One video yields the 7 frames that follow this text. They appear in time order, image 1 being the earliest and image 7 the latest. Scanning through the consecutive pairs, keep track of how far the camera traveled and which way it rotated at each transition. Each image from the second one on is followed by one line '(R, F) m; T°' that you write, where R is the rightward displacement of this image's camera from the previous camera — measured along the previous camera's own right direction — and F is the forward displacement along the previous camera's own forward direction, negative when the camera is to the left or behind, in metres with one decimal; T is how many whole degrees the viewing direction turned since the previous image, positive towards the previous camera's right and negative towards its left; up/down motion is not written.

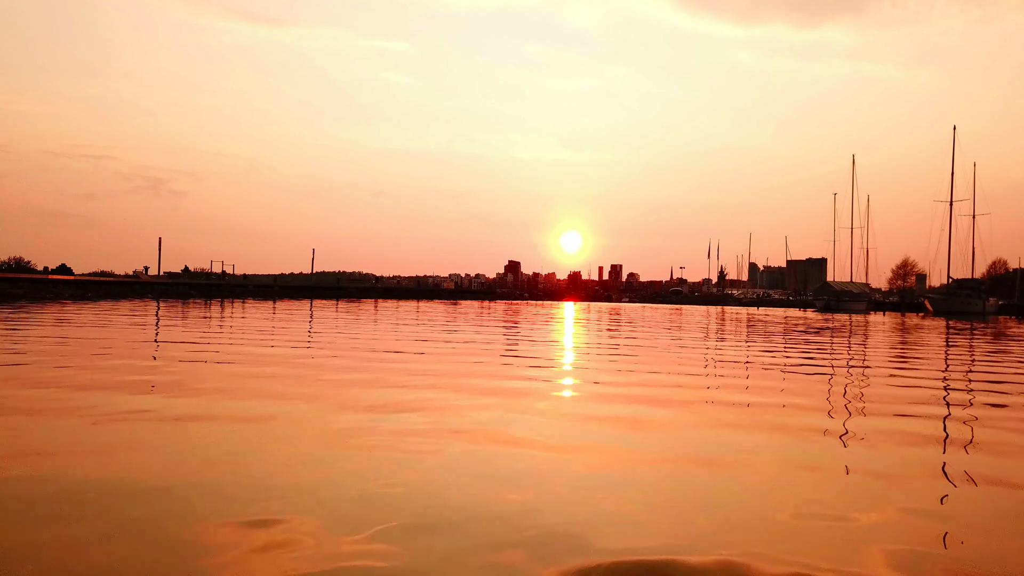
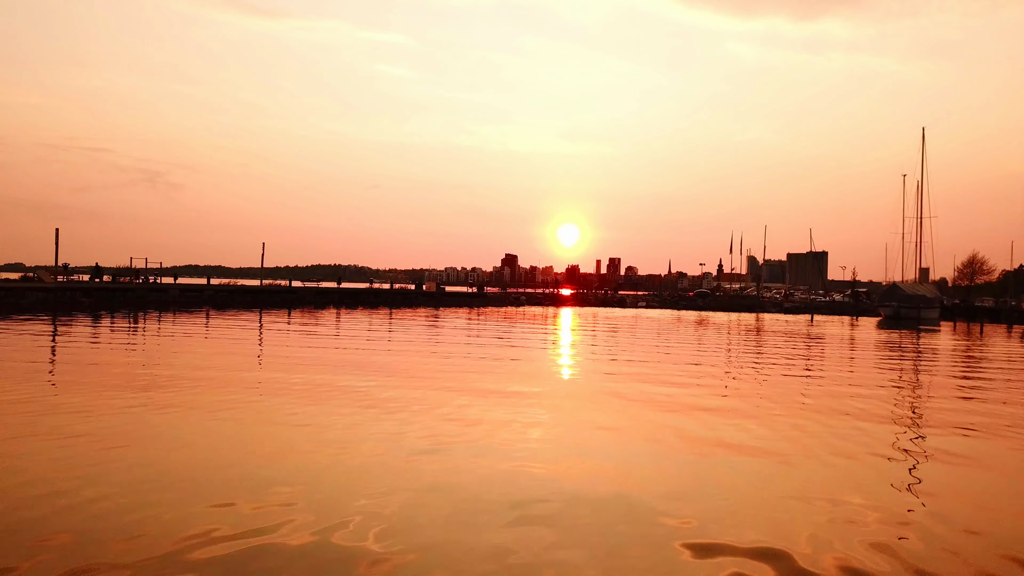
(+0.1, +4.5) m; 0°
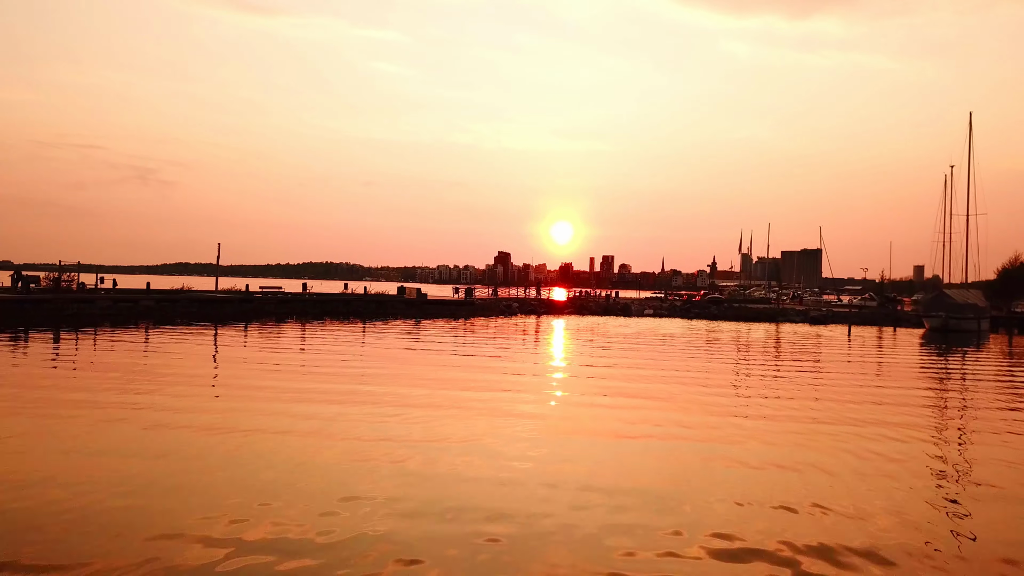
(+0.1, +2.5) m; +1°
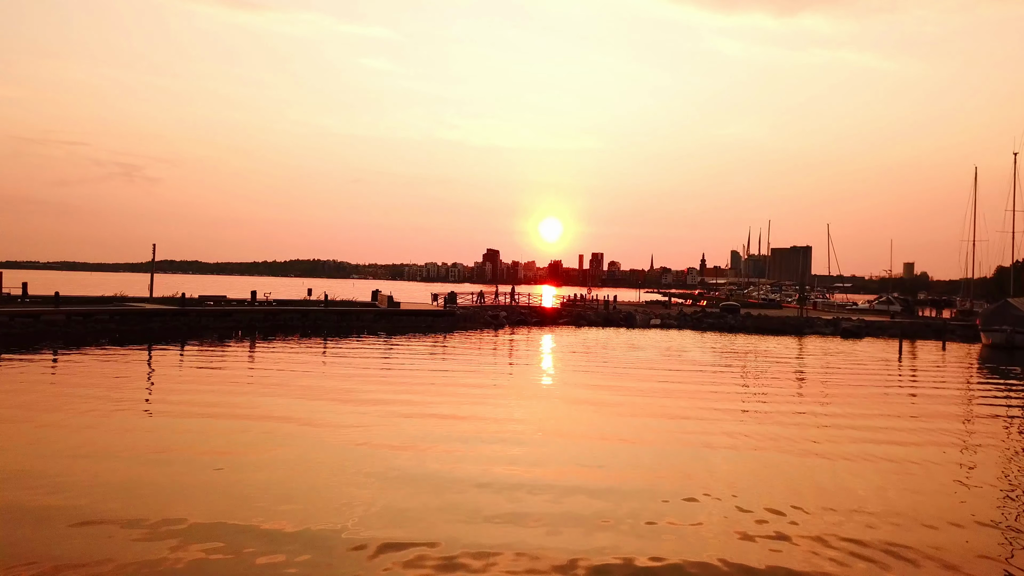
(+0.1, +2.6) m; +1°
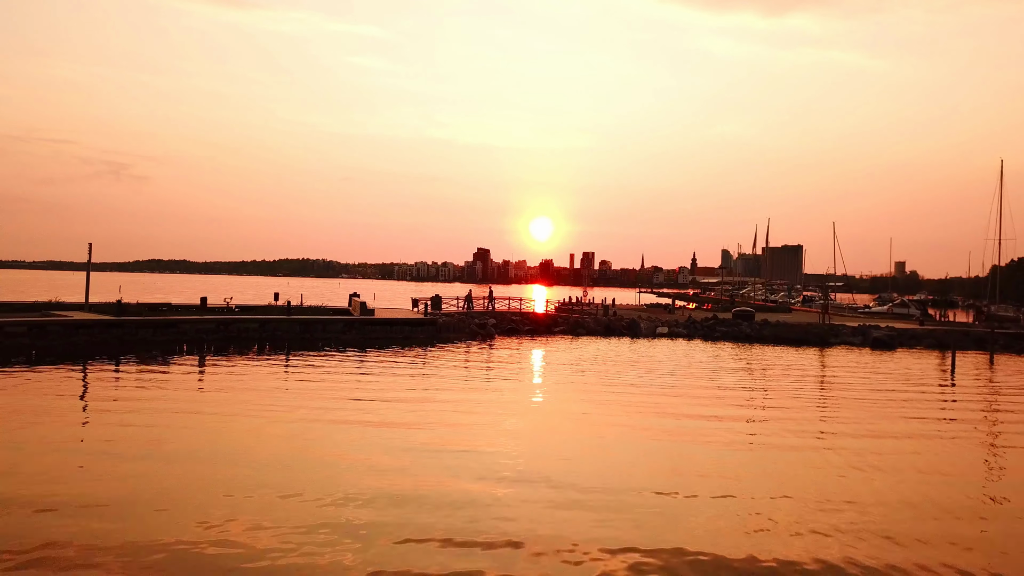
(0.0, +1.9) m; +1°
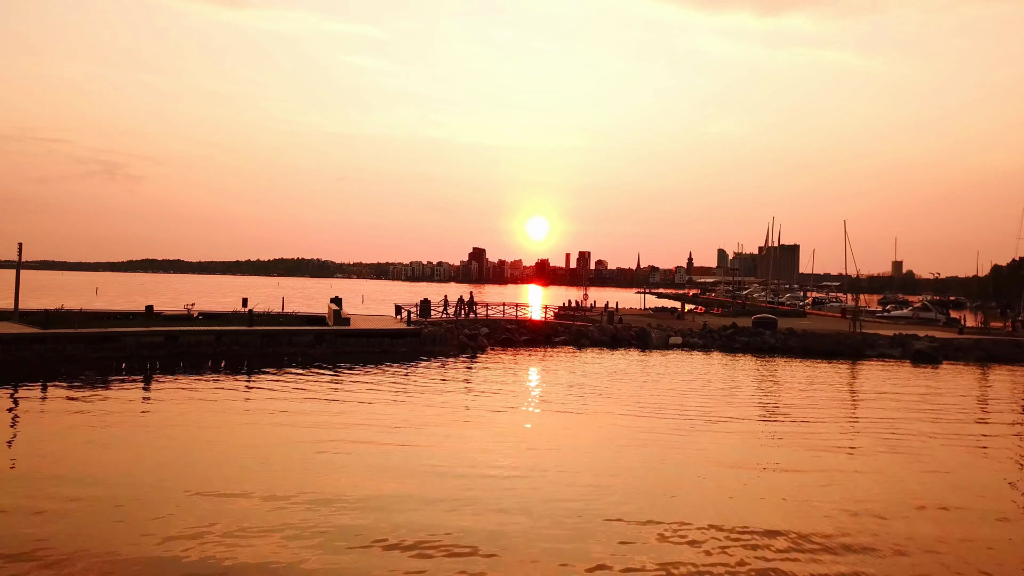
(0.0, +1.7) m; 0°
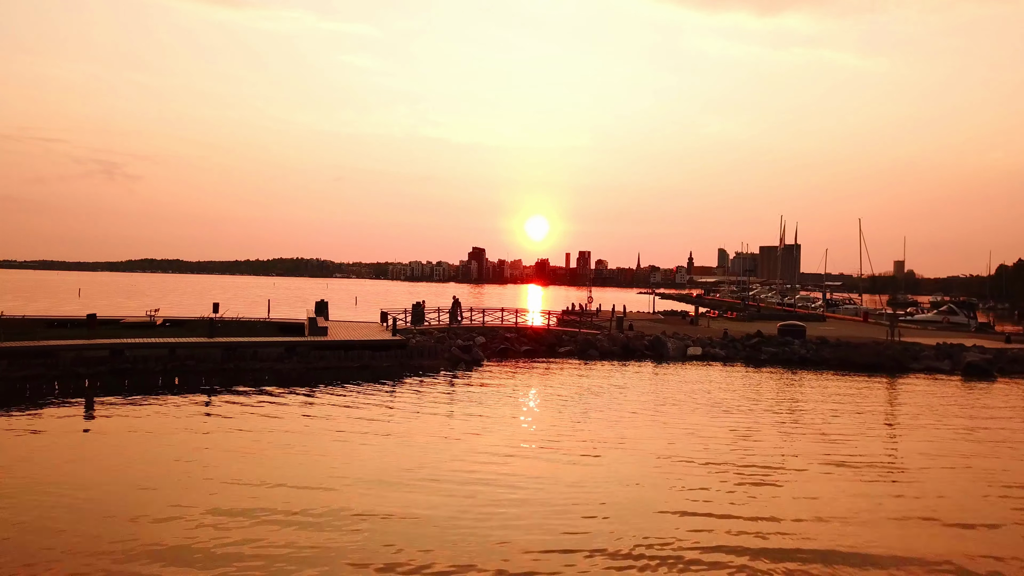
(0.0, +1.5) m; 0°
